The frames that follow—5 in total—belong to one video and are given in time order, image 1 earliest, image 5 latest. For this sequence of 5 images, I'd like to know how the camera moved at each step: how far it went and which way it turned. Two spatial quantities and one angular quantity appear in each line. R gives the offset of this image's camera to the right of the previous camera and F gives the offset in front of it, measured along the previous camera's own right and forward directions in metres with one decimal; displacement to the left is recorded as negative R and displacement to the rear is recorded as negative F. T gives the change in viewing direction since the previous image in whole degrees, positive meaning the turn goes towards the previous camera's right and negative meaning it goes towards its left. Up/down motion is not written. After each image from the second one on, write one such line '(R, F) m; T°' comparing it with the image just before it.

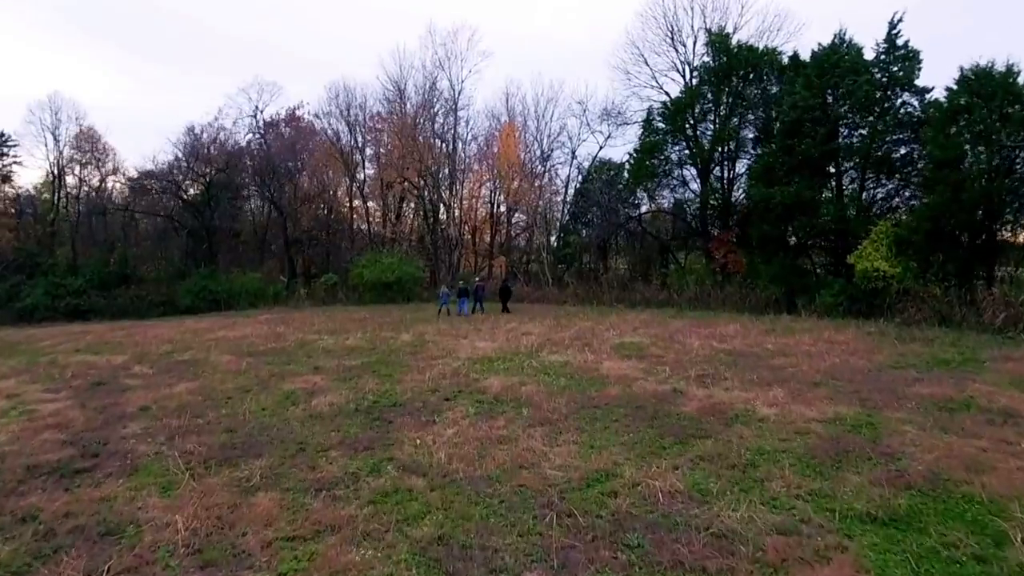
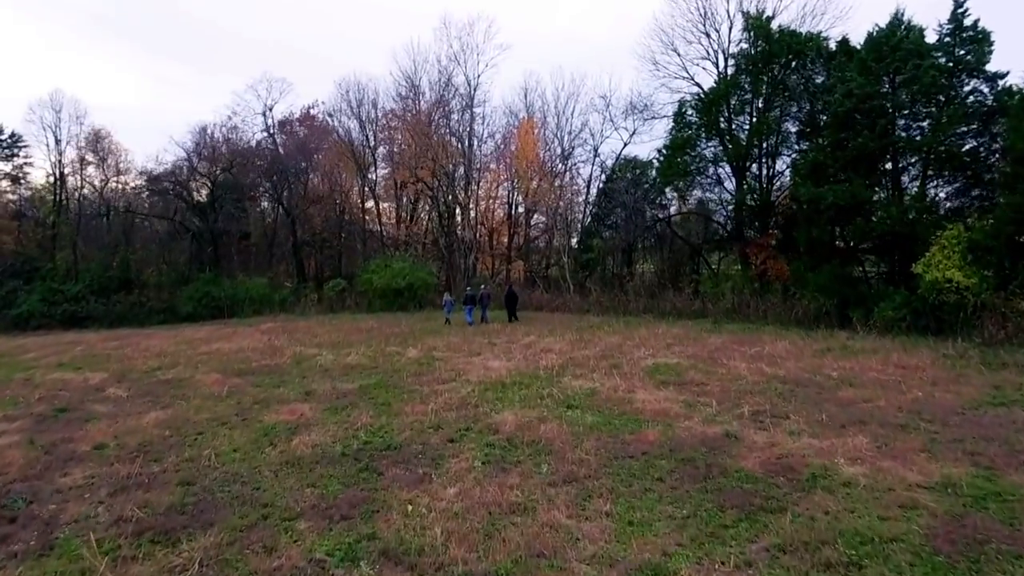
(0.0, +2.0) m; -2°
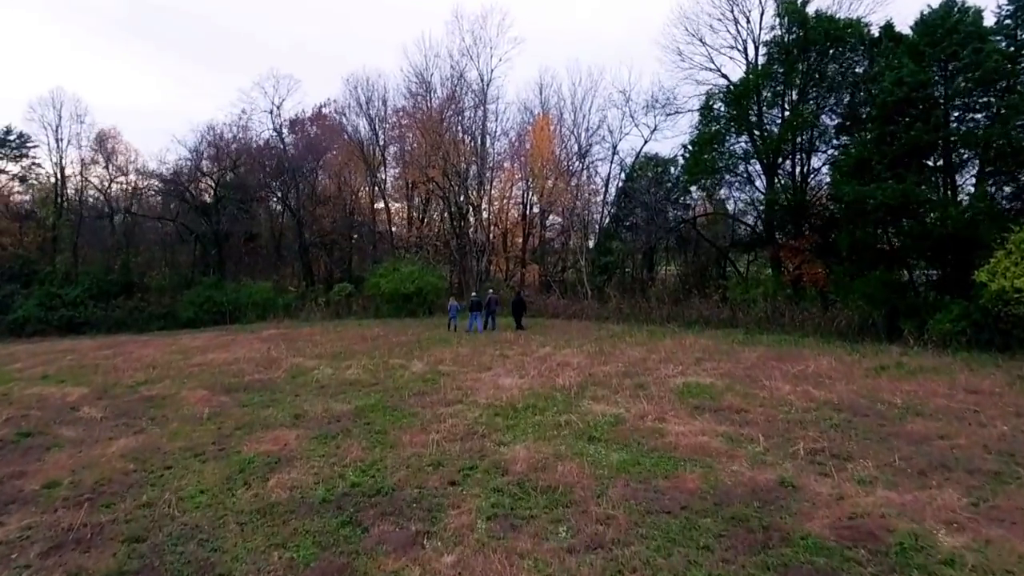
(0.0, +1.5) m; -1°
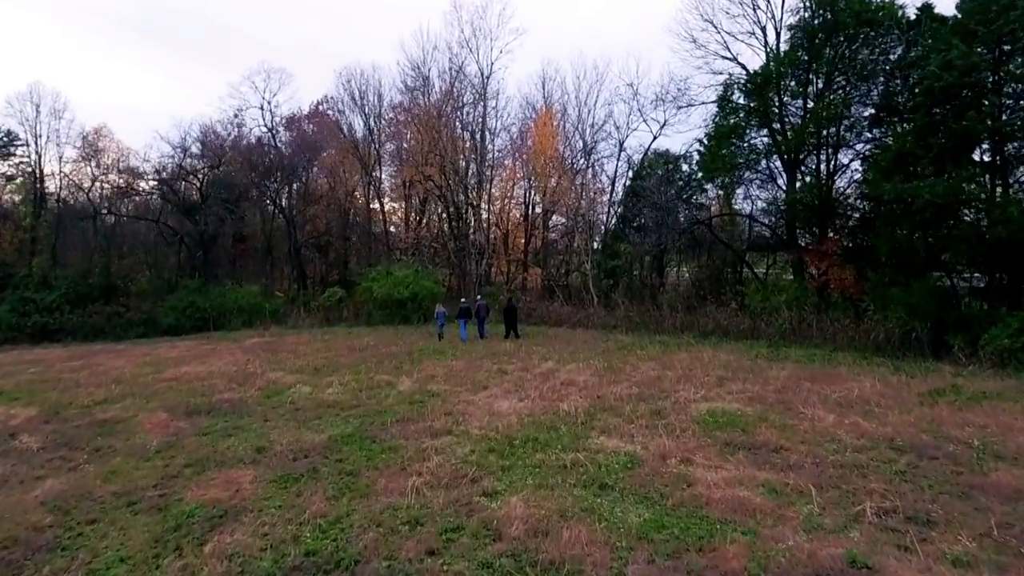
(+0.1, +1.8) m; 0°
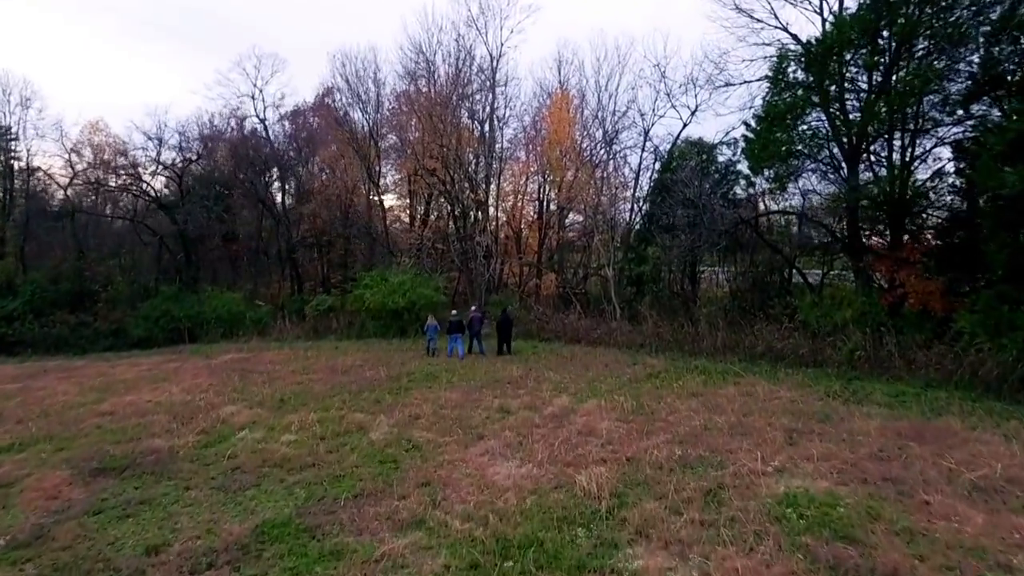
(+0.2, +3.3) m; -1°
